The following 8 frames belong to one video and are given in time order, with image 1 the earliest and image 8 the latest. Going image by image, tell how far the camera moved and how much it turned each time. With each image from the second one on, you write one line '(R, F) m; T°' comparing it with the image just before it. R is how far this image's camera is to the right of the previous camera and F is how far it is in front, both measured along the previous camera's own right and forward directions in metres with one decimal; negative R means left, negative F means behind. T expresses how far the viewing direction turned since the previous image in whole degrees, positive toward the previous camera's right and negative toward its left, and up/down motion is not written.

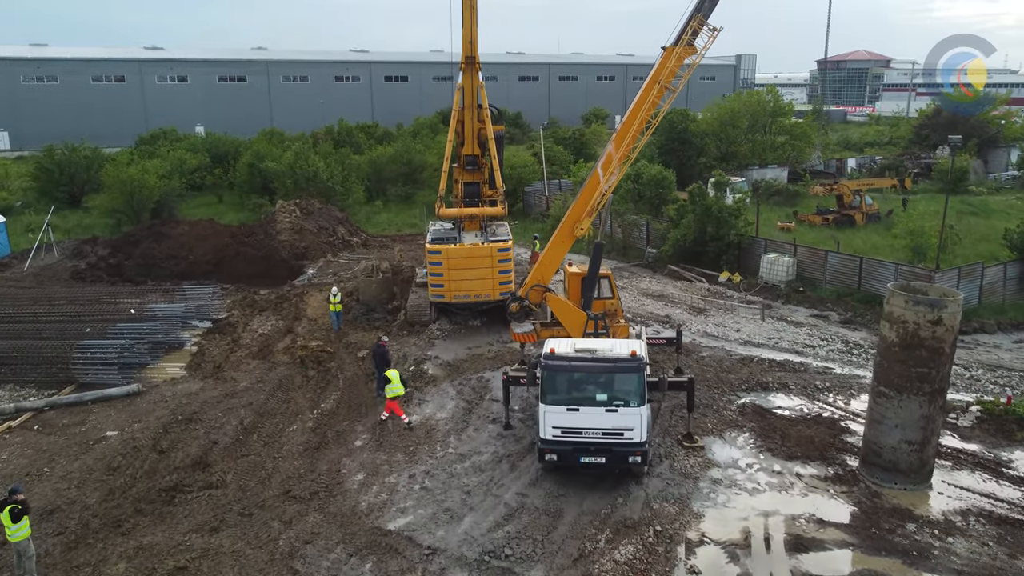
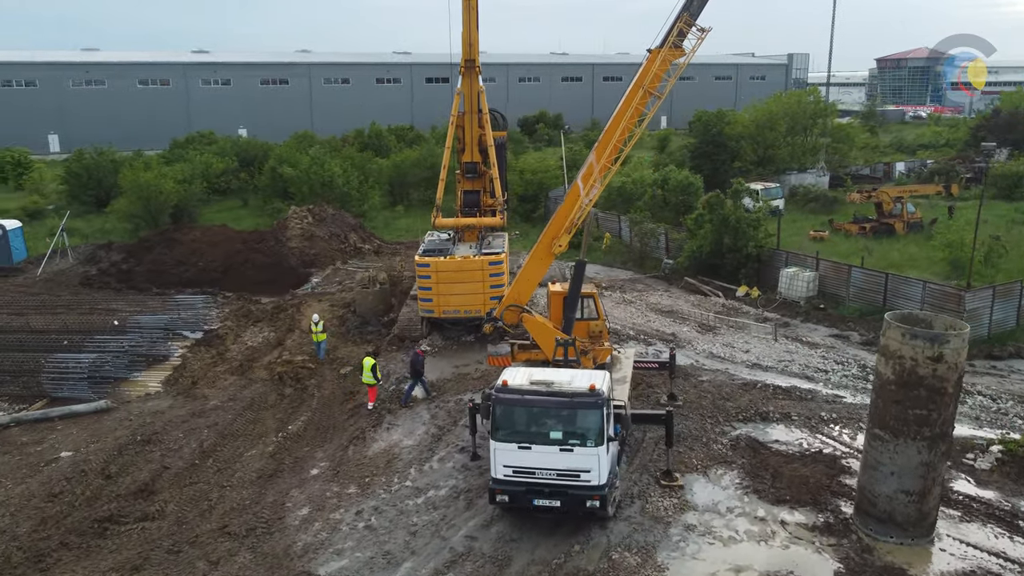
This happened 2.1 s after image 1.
(+1.1, +0.8) m; -3°
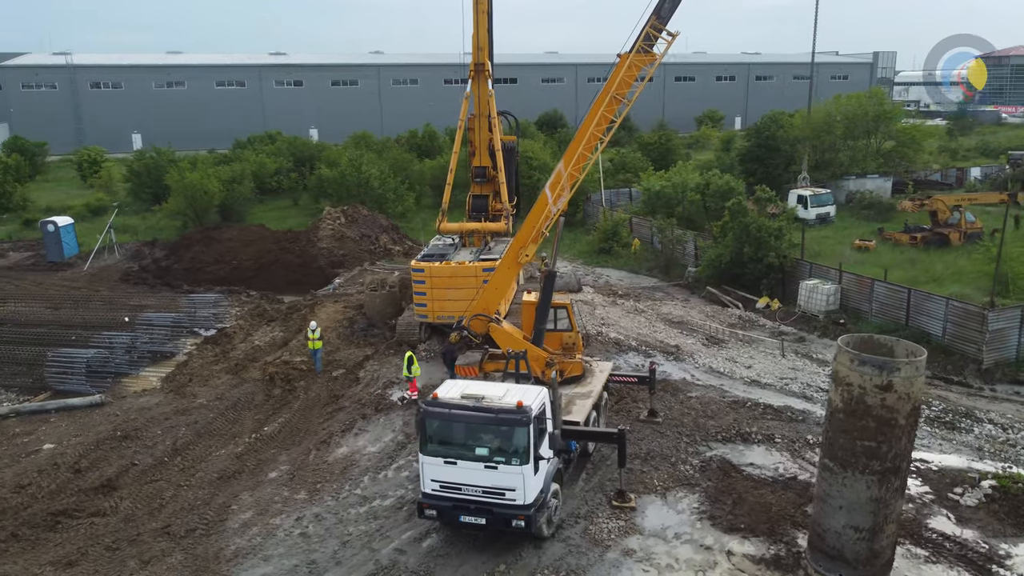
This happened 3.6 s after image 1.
(+1.6, +0.3) m; -5°
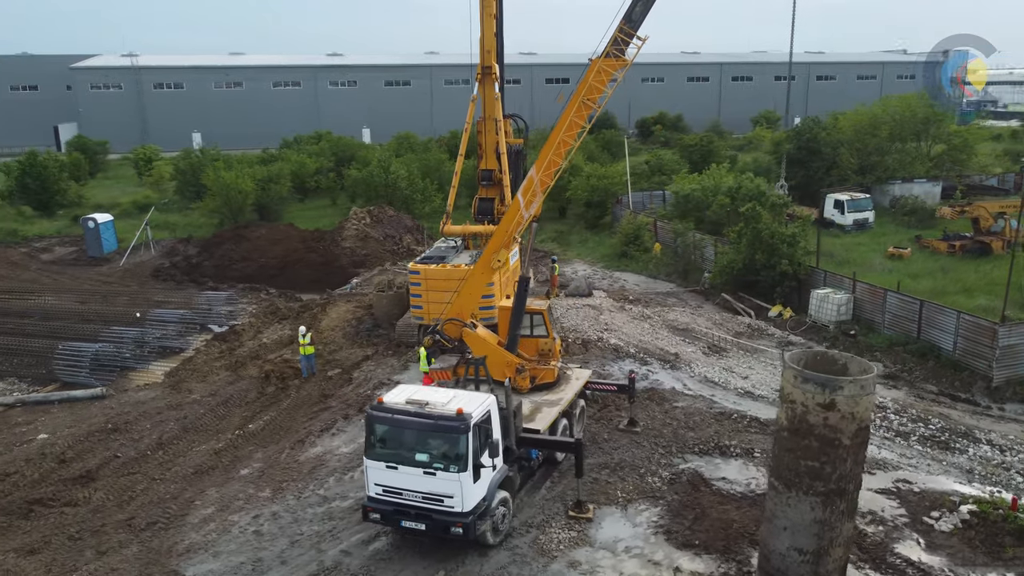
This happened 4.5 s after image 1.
(+1.3, +0.1) m; -4°
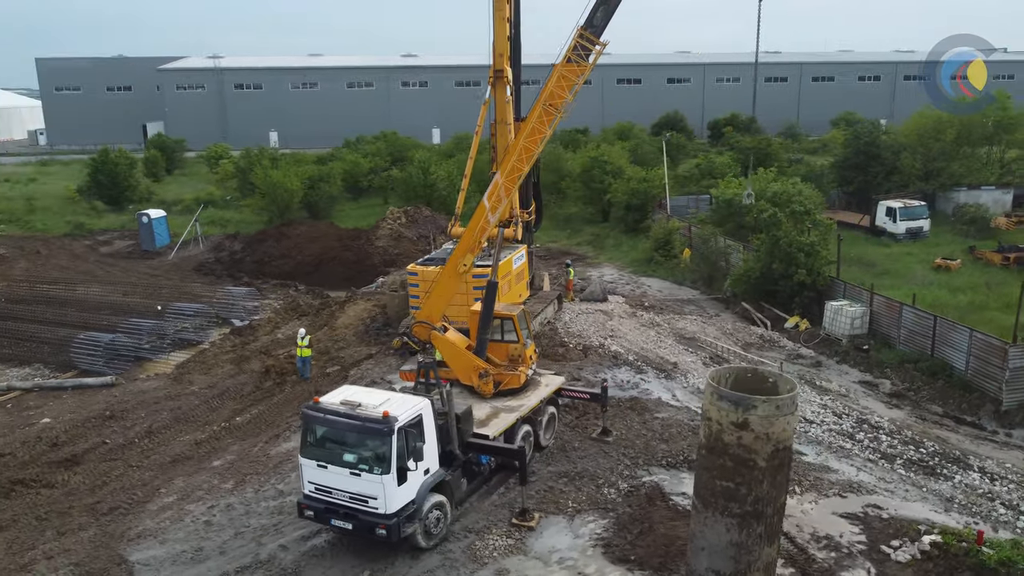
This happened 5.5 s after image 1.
(+1.6, 0.0) m; -6°
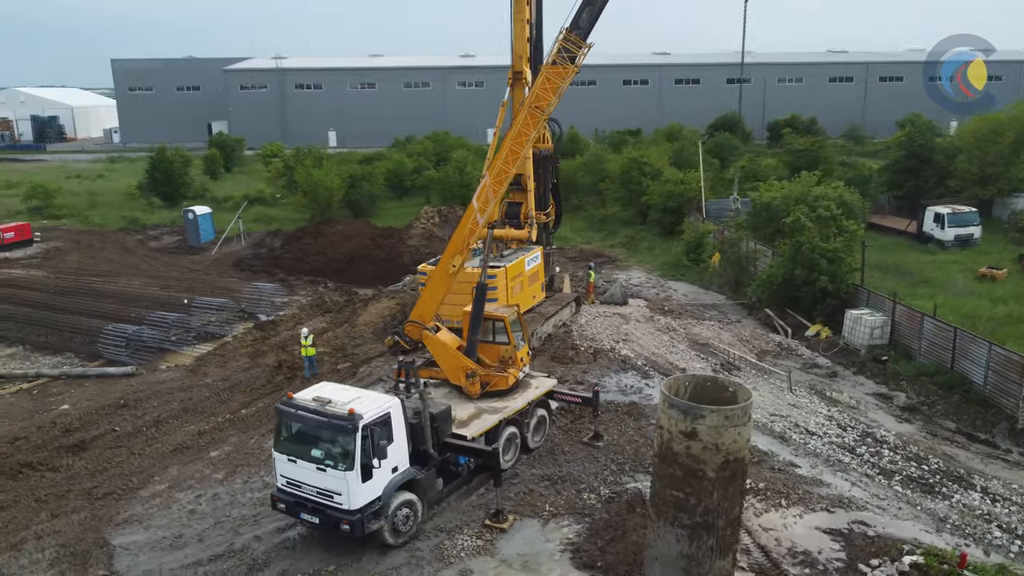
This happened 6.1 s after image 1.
(+1.1, 0.0) m; -4°
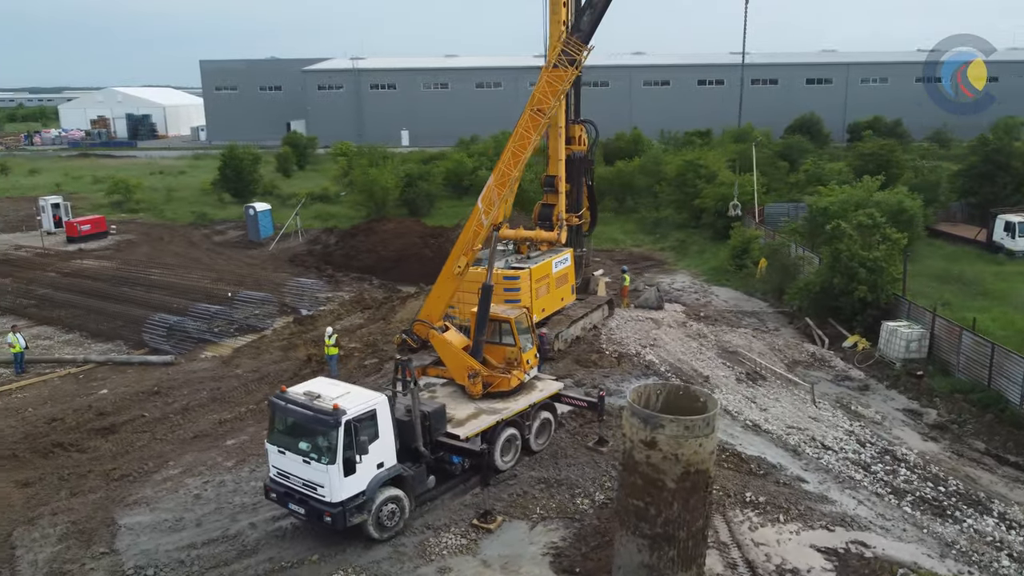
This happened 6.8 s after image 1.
(+1.1, 0.0) m; -5°
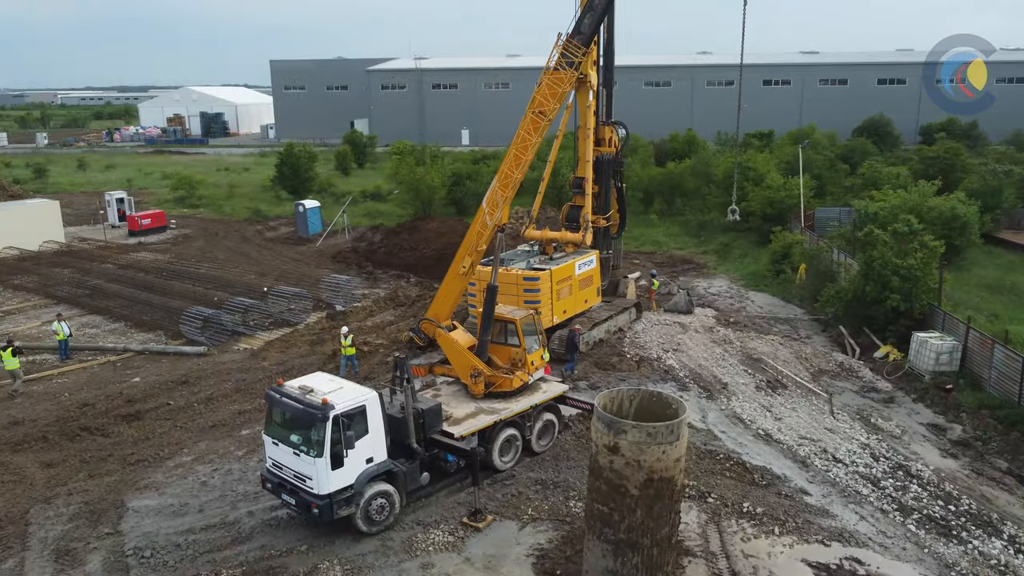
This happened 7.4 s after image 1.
(+0.9, -0.1) m; -5°
